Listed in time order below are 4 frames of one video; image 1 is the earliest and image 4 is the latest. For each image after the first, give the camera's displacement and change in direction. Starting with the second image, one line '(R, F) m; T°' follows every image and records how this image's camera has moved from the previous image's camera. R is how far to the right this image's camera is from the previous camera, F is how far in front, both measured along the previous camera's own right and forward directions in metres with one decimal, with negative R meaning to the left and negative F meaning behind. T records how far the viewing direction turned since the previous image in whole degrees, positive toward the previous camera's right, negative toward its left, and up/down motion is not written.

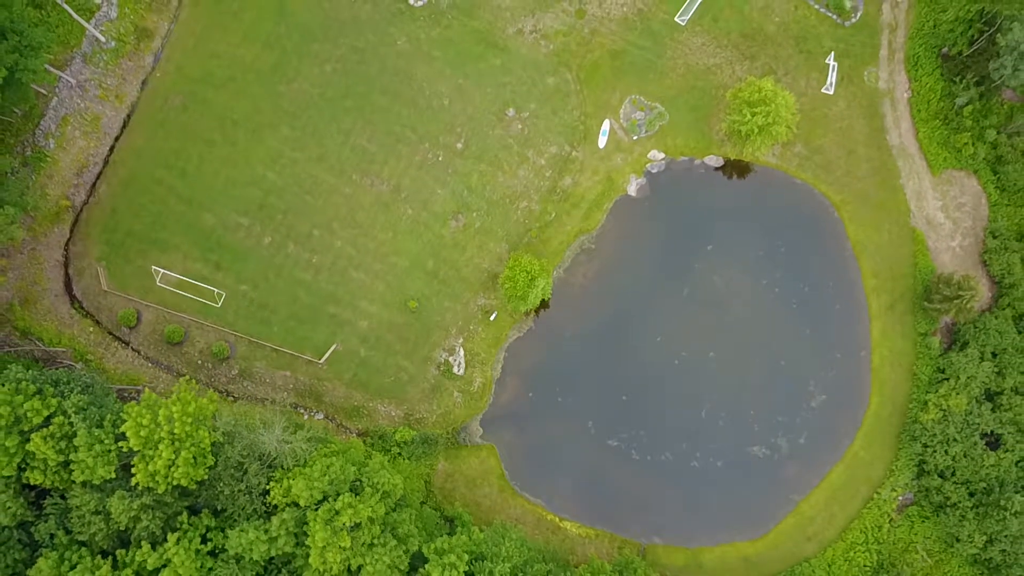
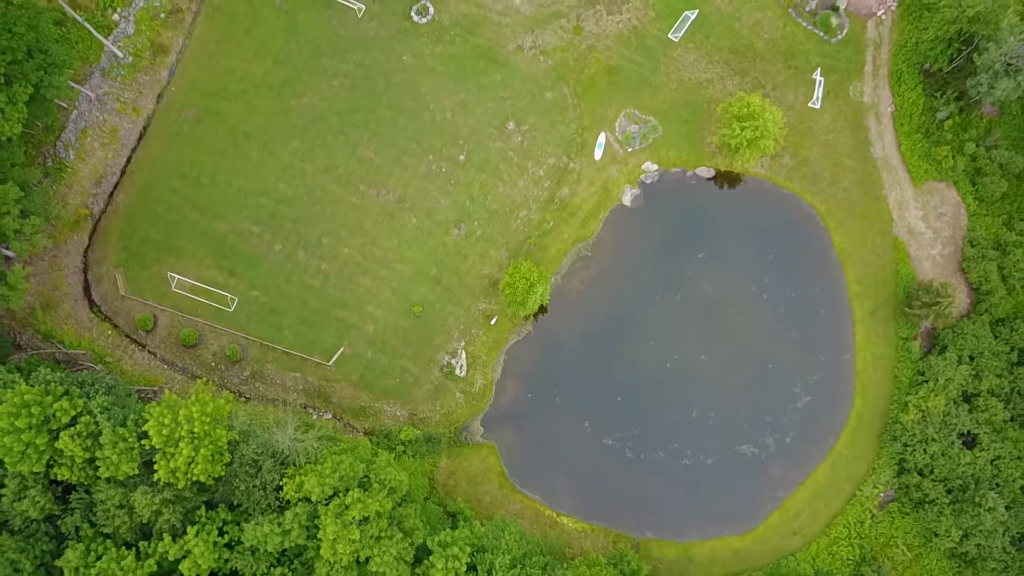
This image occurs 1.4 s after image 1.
(-0.1, -2.2) m; 0°
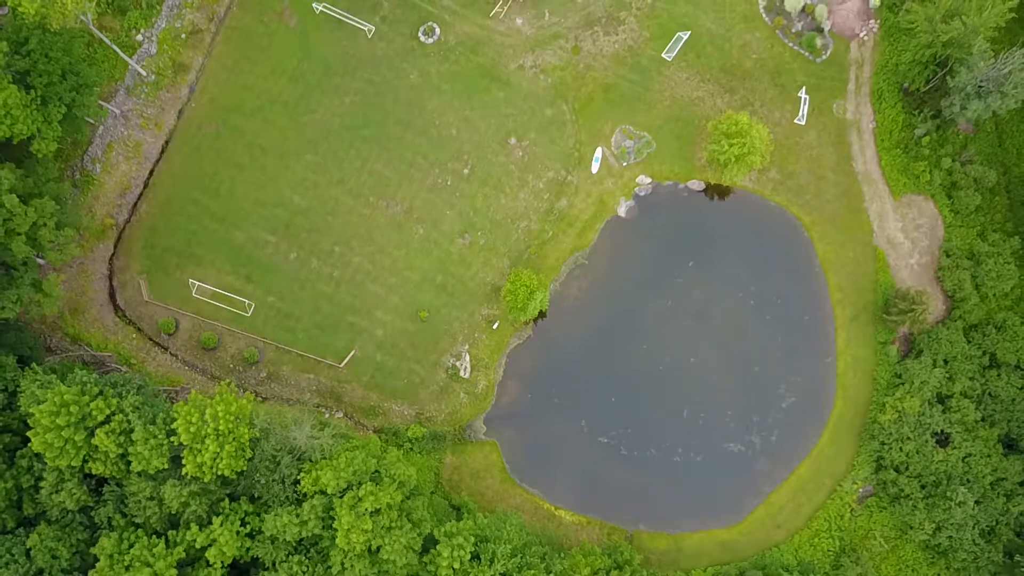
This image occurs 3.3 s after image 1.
(-0.2, -3.0) m; 0°
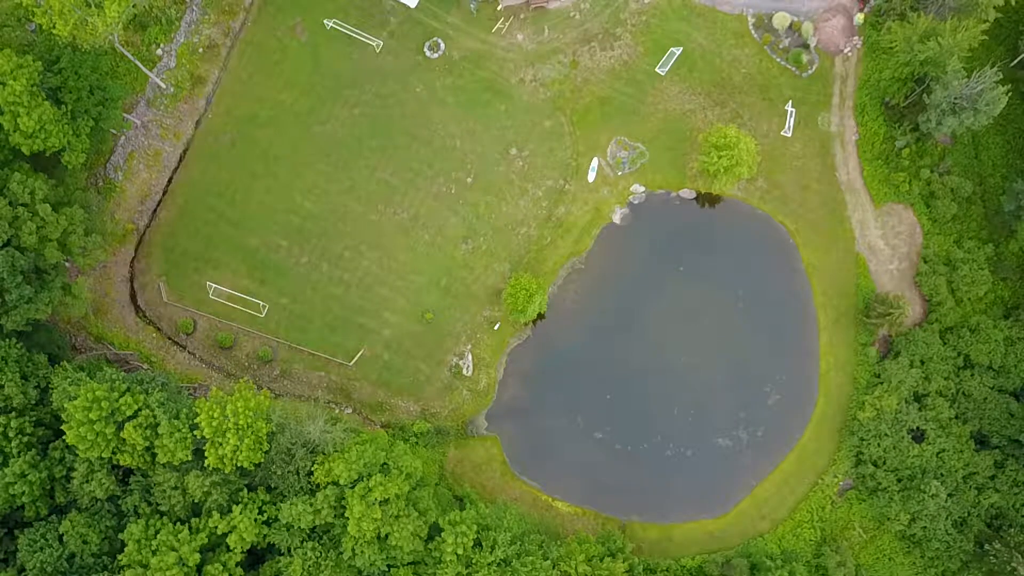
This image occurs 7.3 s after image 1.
(-0.1, -2.9) m; 0°
